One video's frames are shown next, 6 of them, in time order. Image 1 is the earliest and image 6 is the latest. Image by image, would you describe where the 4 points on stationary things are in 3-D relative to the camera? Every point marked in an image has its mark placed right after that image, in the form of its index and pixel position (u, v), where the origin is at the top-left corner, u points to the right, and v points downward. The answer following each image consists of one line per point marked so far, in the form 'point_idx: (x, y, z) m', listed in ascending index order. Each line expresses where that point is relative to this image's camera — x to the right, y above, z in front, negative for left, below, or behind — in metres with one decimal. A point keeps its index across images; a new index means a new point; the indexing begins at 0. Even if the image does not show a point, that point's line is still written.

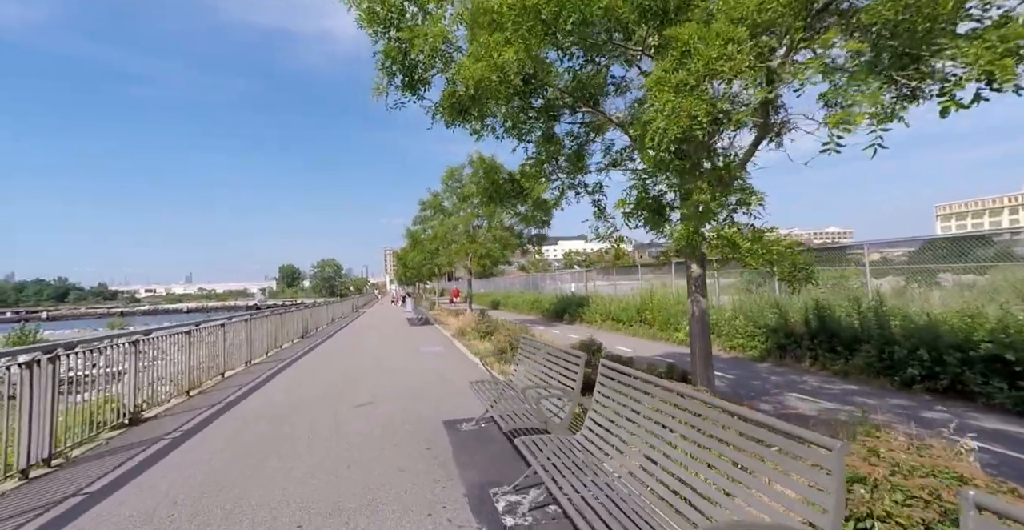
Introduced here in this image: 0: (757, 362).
0: (+5.5, -2.2, +9.9) m
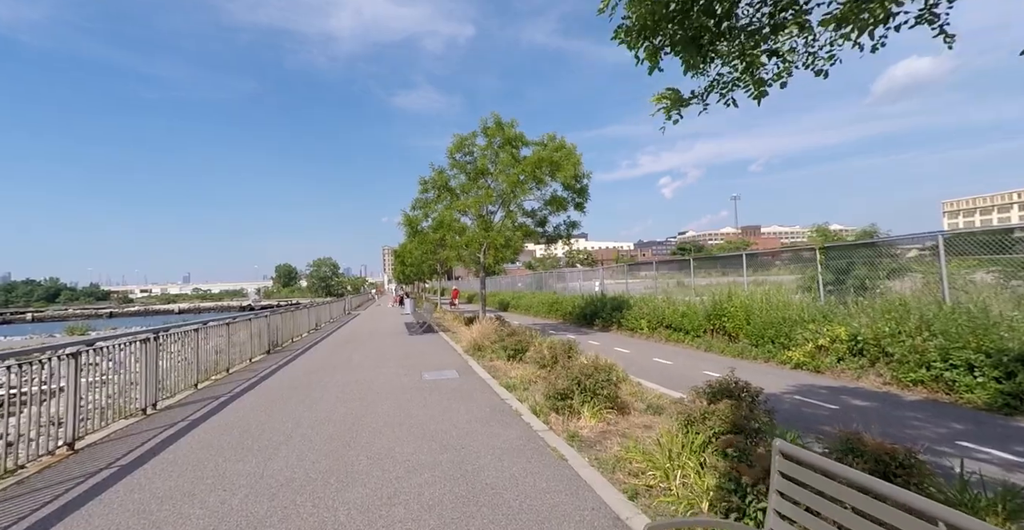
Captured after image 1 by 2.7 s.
0: (+6.4, -2.0, +5.8) m
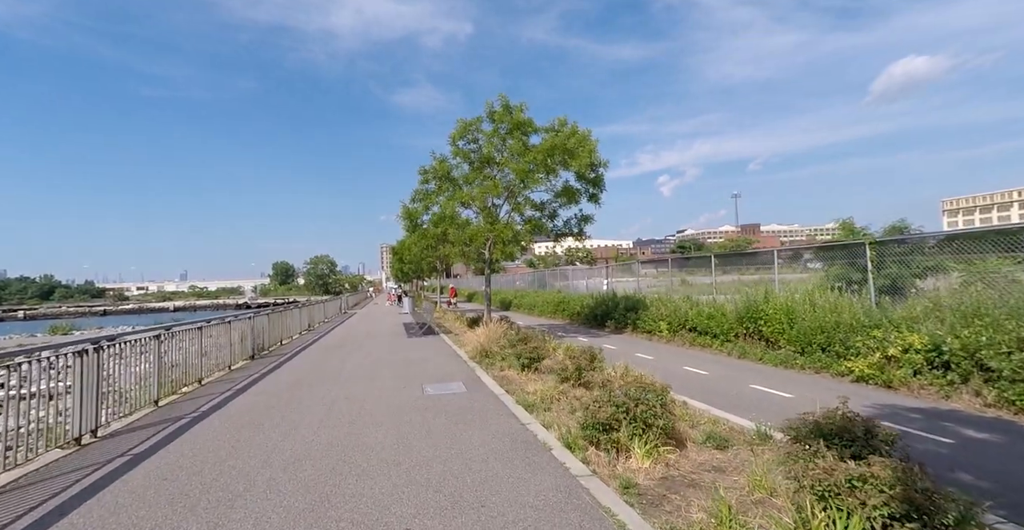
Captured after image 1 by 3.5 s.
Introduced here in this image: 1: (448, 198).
0: (+6.7, -1.9, +4.5) m
1: (-2.4, +2.5, +16.8) m
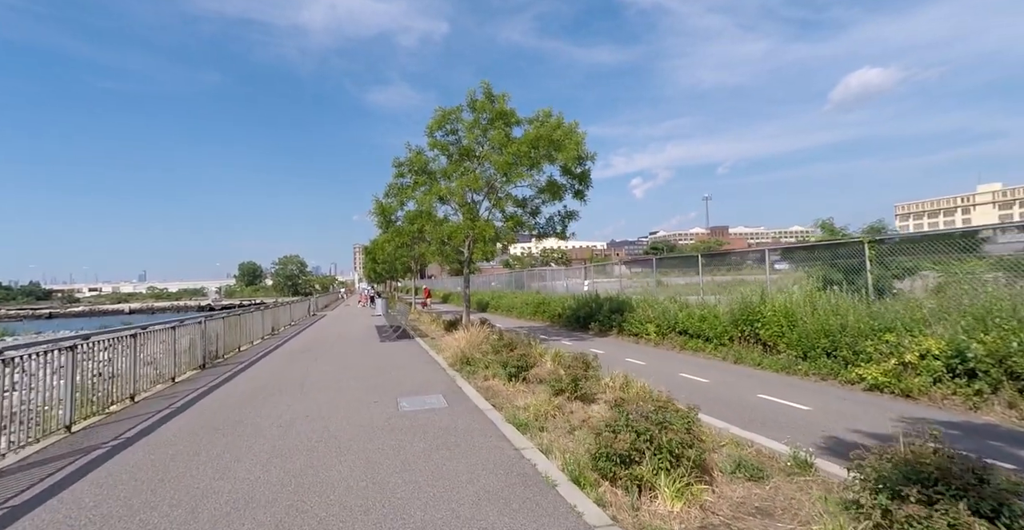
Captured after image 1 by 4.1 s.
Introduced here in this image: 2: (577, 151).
0: (+6.7, -1.9, +3.9) m
1: (-3.1, +2.6, +15.7) m
2: (+2.0, +3.6, +14.1) m
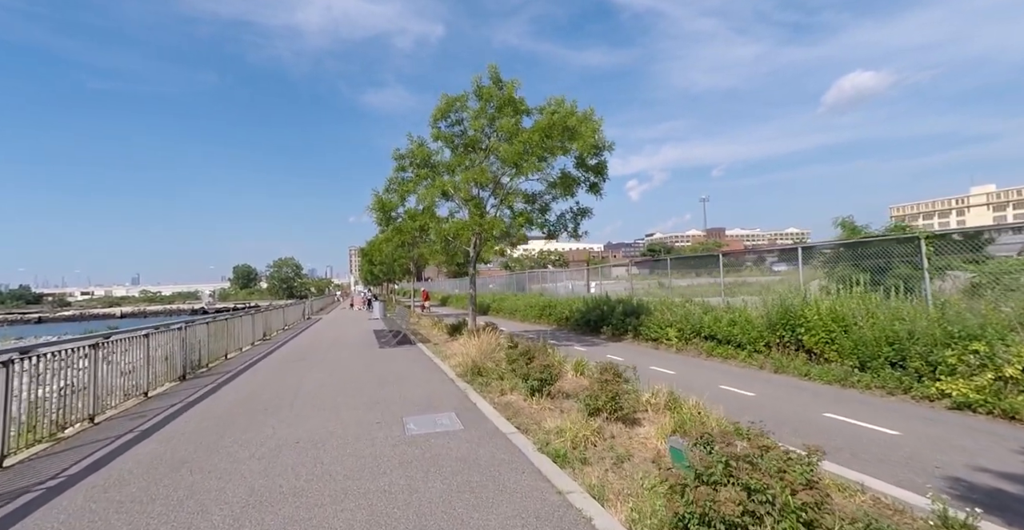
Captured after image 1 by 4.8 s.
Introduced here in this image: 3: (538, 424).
0: (+7.1, -1.8, +2.8) m
1: (-2.8, +2.6, +14.6) m
2: (+2.4, +3.6, +13.0) m
3: (+0.3, -2.2, +6.4) m
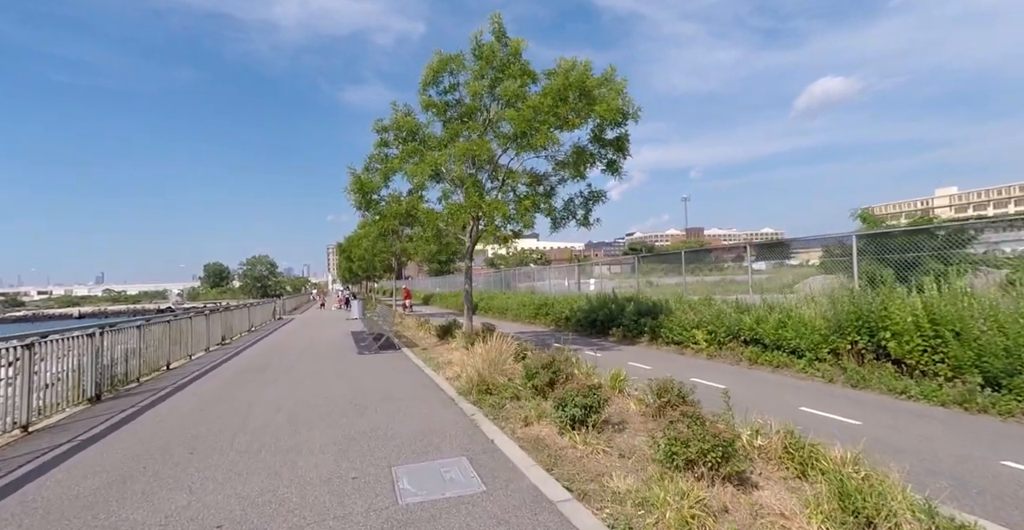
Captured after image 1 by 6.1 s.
0: (+7.7, -1.6, +1.0) m
1: (-2.7, +2.8, +12.3) m
2: (+2.5, +3.8, +10.9) m
3: (+0.8, -2.0, +4.3) m
